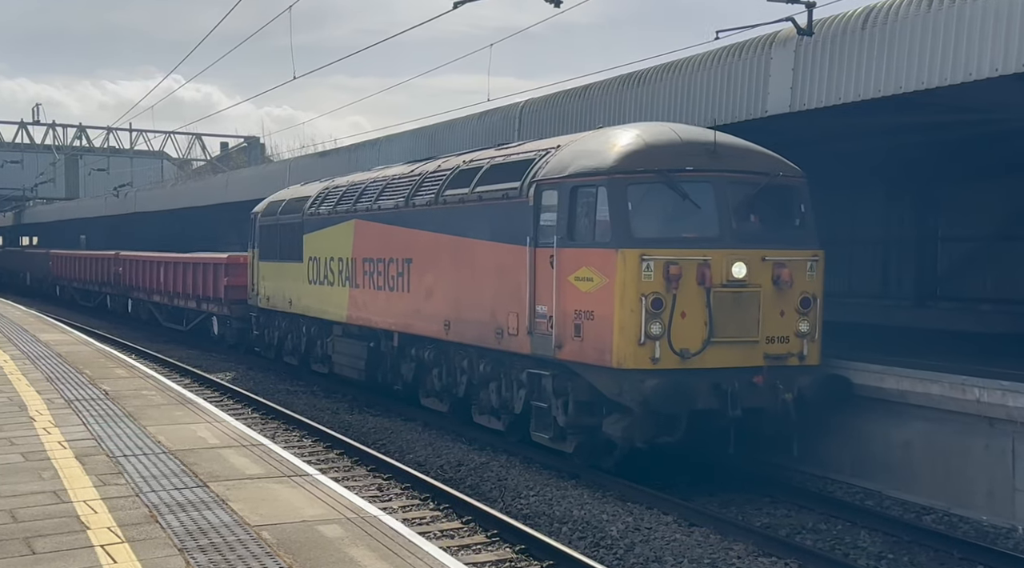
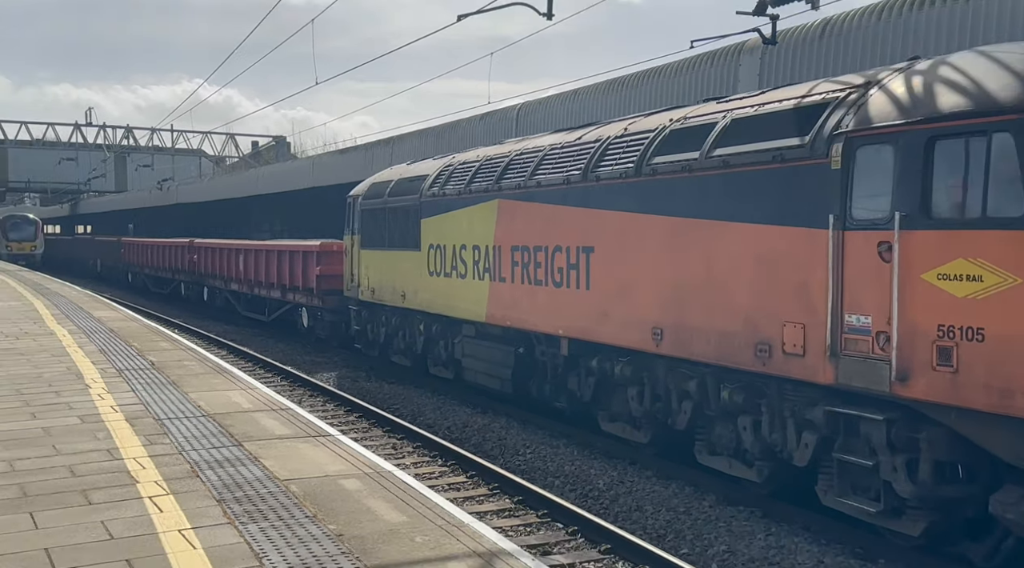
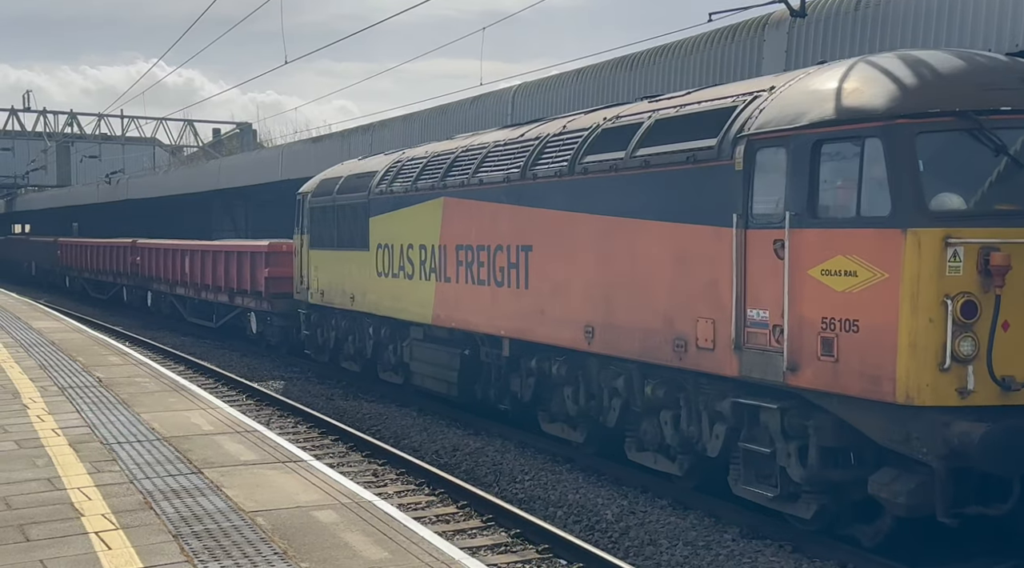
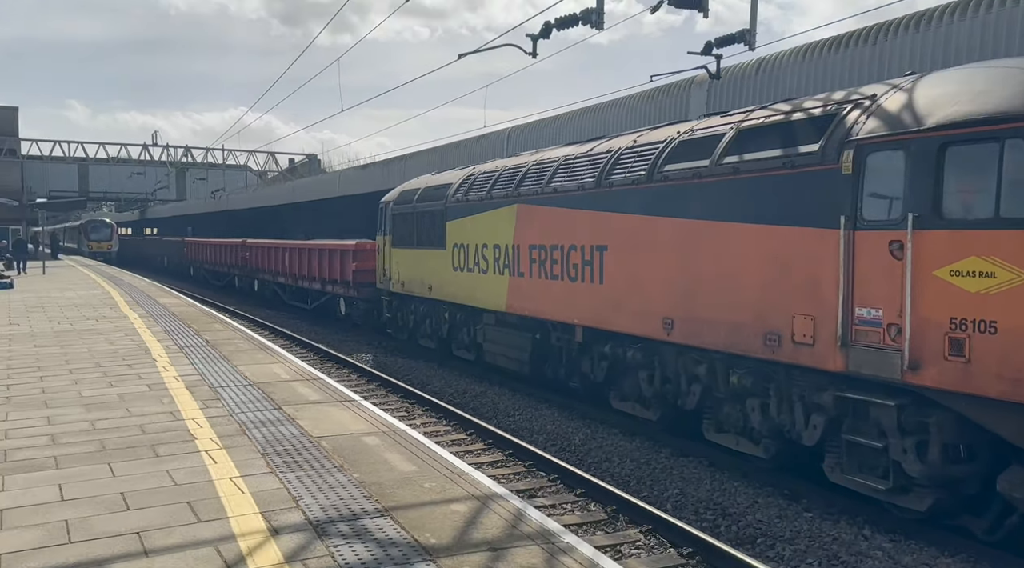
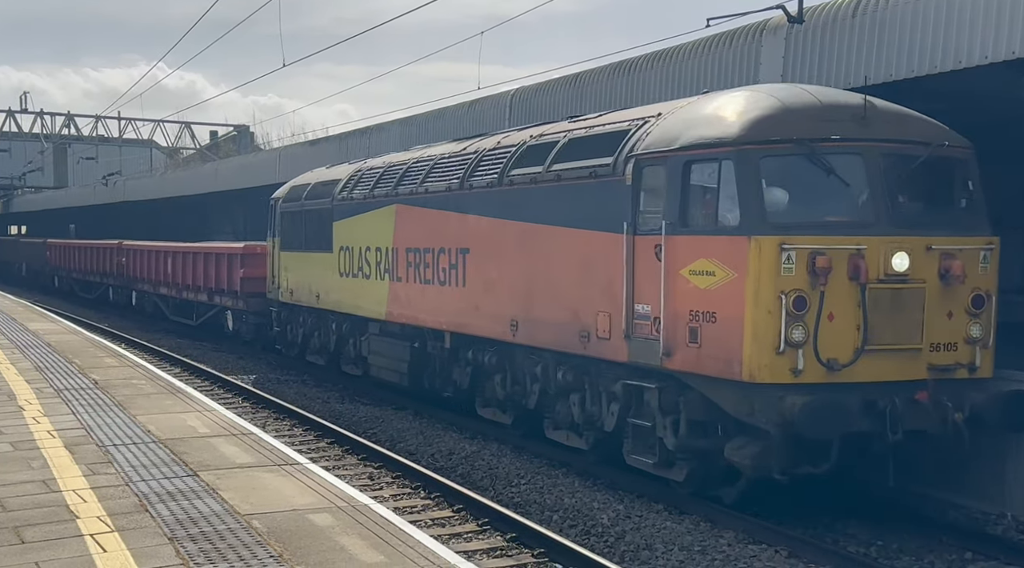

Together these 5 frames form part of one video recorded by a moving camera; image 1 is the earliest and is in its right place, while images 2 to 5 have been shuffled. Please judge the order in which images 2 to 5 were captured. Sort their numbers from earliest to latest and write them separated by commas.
5, 3, 2, 4
